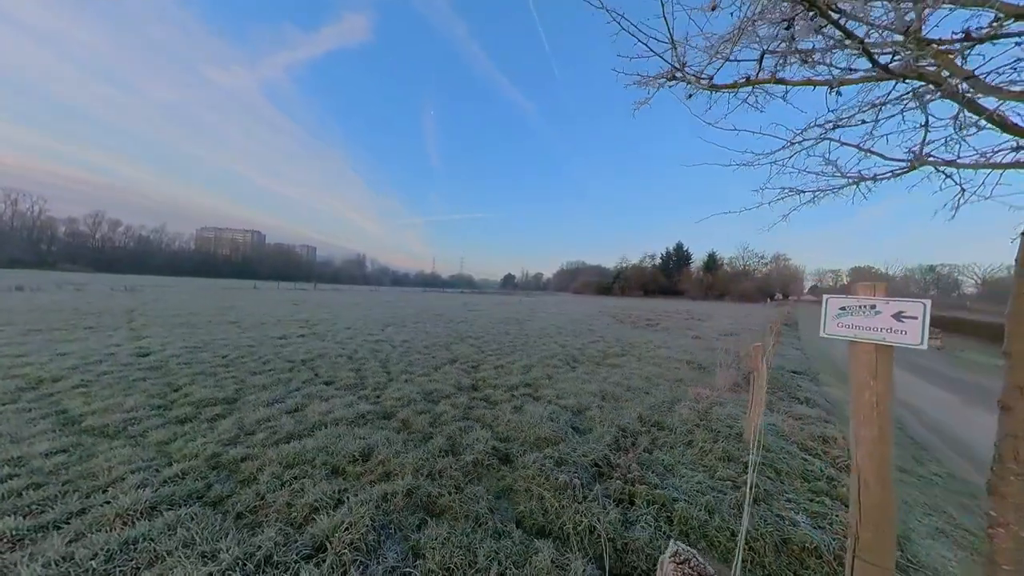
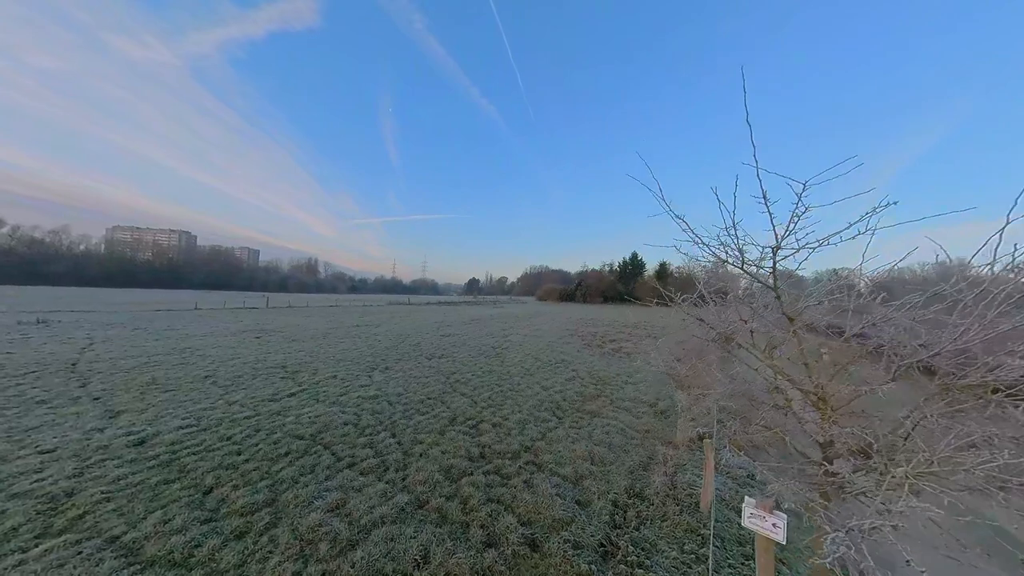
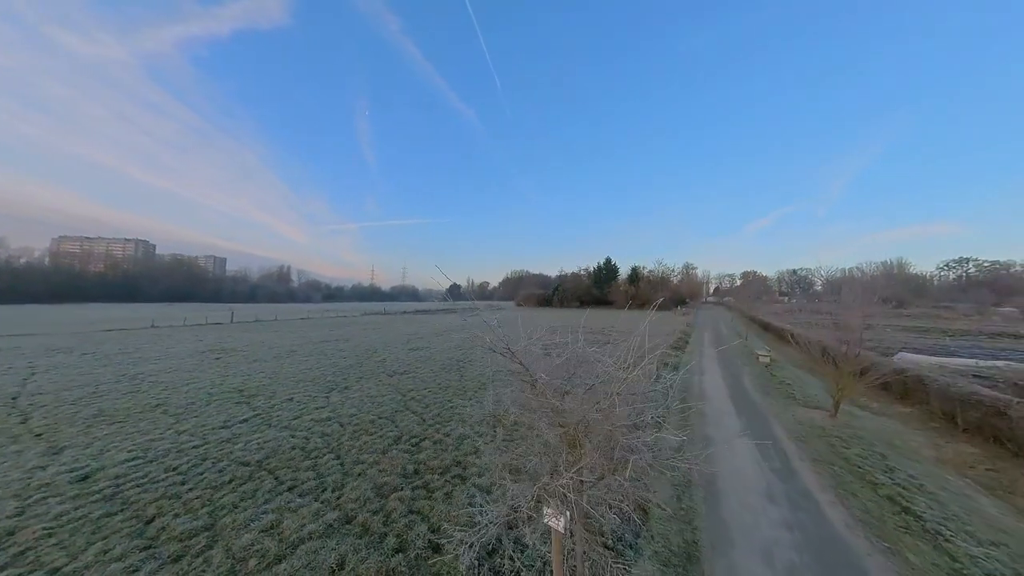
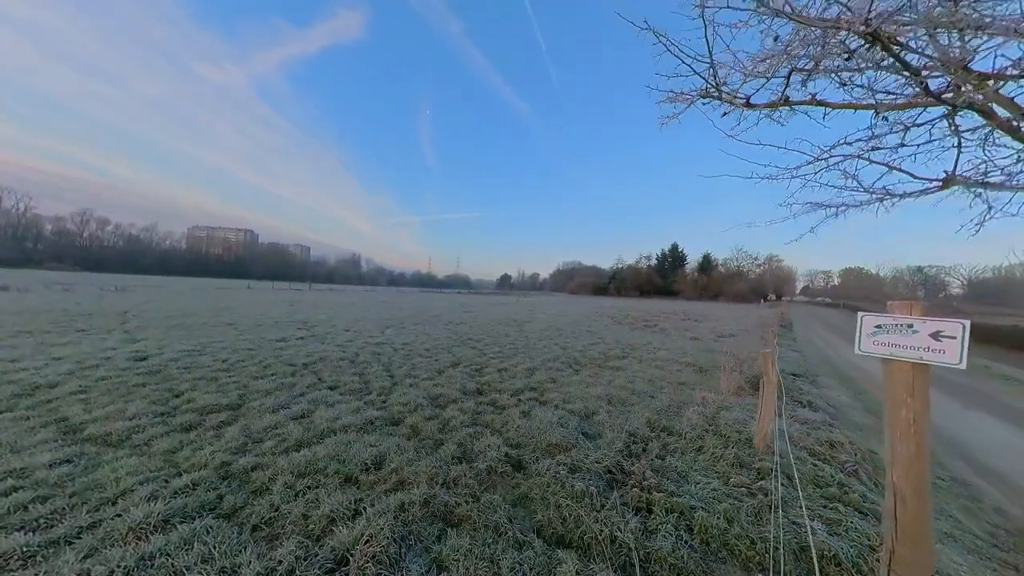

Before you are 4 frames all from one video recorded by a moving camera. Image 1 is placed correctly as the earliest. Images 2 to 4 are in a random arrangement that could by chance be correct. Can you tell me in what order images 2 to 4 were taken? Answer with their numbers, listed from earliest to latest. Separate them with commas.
4, 2, 3
